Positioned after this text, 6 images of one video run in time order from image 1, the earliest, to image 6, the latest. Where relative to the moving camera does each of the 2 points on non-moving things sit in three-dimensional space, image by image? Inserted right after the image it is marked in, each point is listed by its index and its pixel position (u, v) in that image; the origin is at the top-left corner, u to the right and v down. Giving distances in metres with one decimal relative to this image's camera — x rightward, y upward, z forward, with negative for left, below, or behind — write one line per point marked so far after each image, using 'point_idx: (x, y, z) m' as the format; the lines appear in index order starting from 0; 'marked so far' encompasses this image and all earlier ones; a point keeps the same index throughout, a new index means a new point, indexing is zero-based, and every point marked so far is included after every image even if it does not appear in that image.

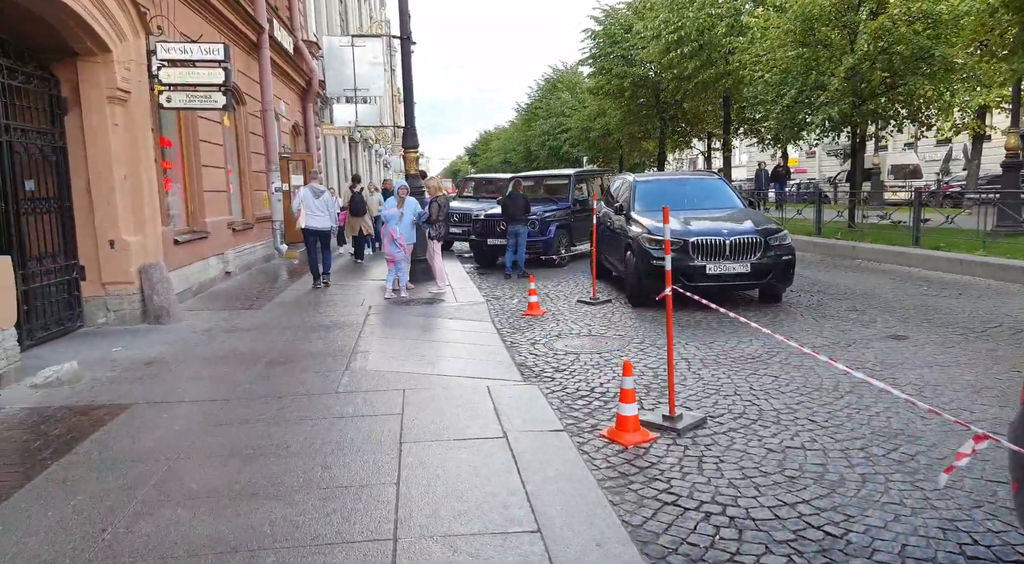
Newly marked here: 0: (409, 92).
0: (-1.7, +3.1, +11.6) m
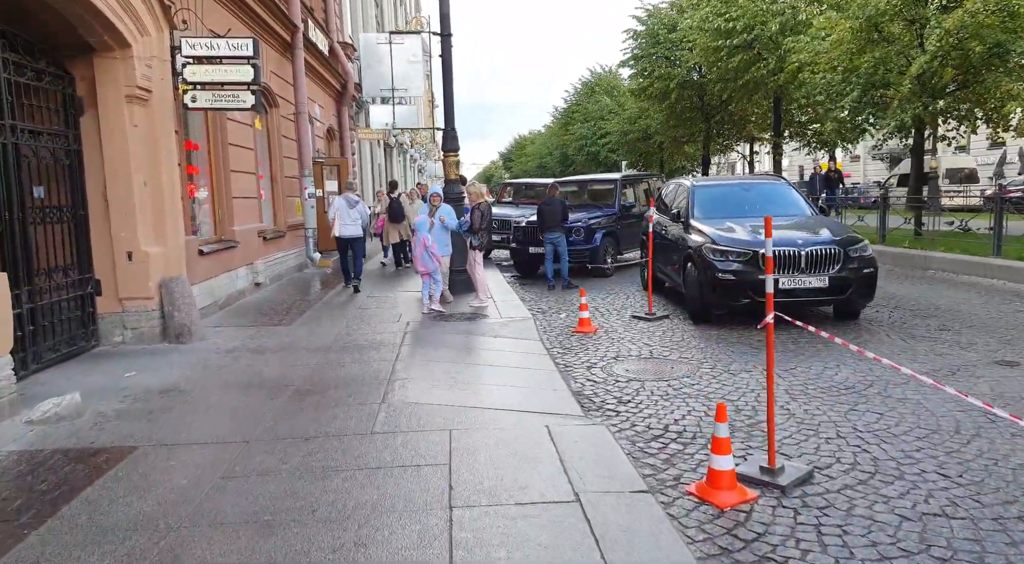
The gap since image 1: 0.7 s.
0: (-1.0, +3.0, +10.9) m
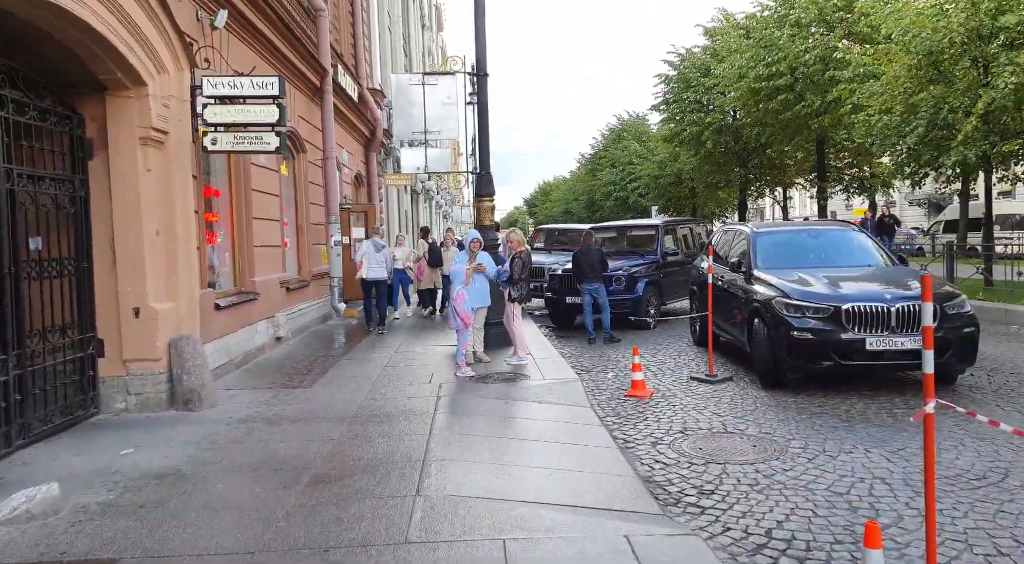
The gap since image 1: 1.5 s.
0: (-0.4, +2.2, +10.3) m
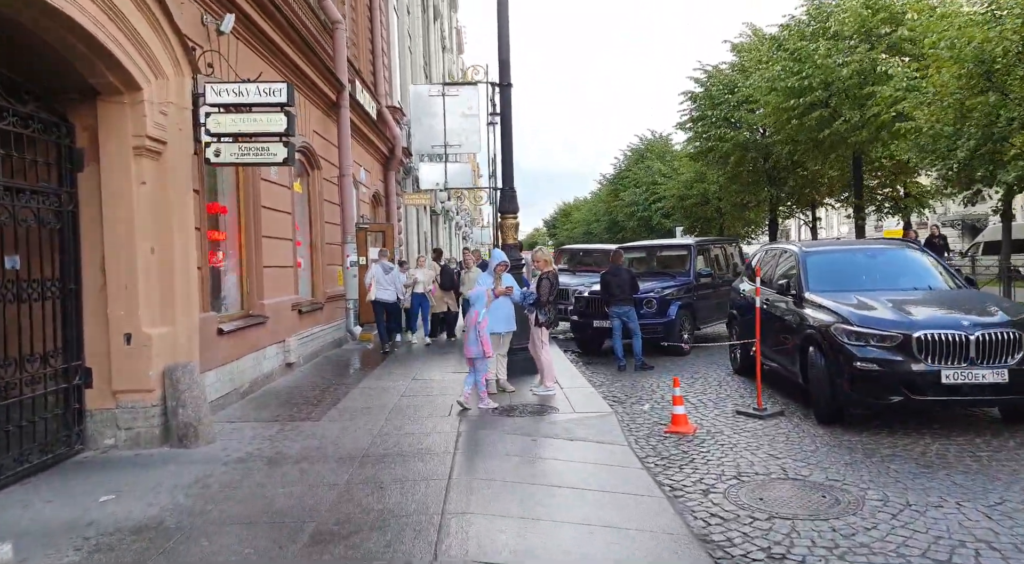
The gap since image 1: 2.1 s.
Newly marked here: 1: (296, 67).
0: (-0.1, +1.9, +9.7) m
1: (-3.2, +3.2, +10.6) m
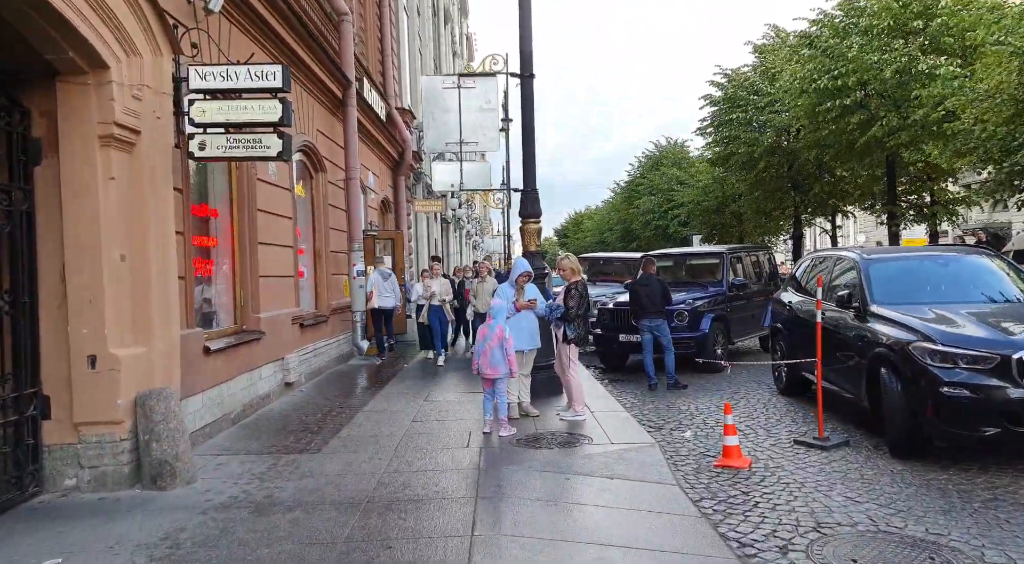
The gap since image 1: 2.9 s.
0: (+0.2, +1.7, +8.8) m
1: (-3.0, +3.1, +9.8) m
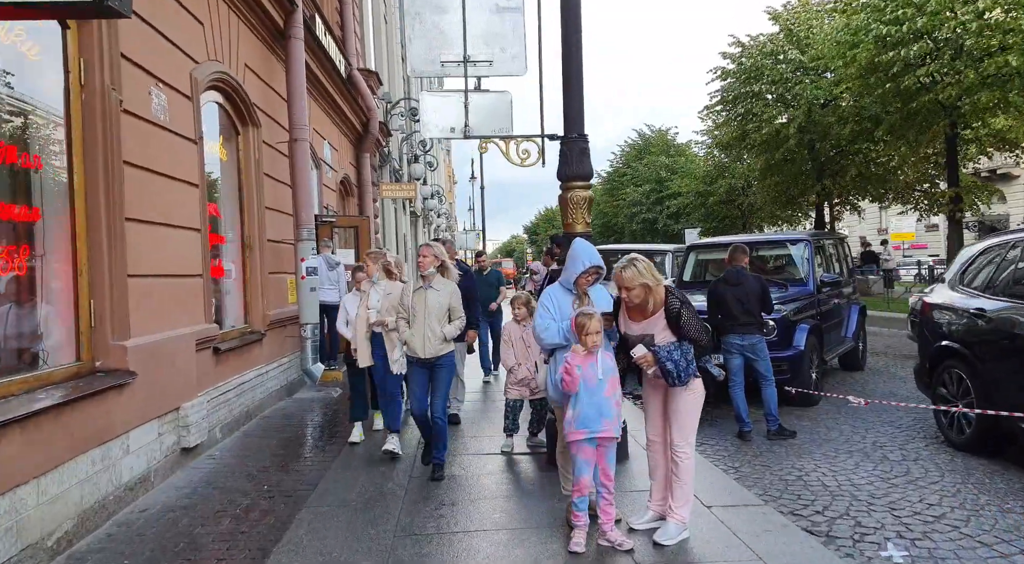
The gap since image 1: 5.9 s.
0: (+0.5, +1.7, +5.6) m
1: (-2.8, +3.1, +6.5) m
